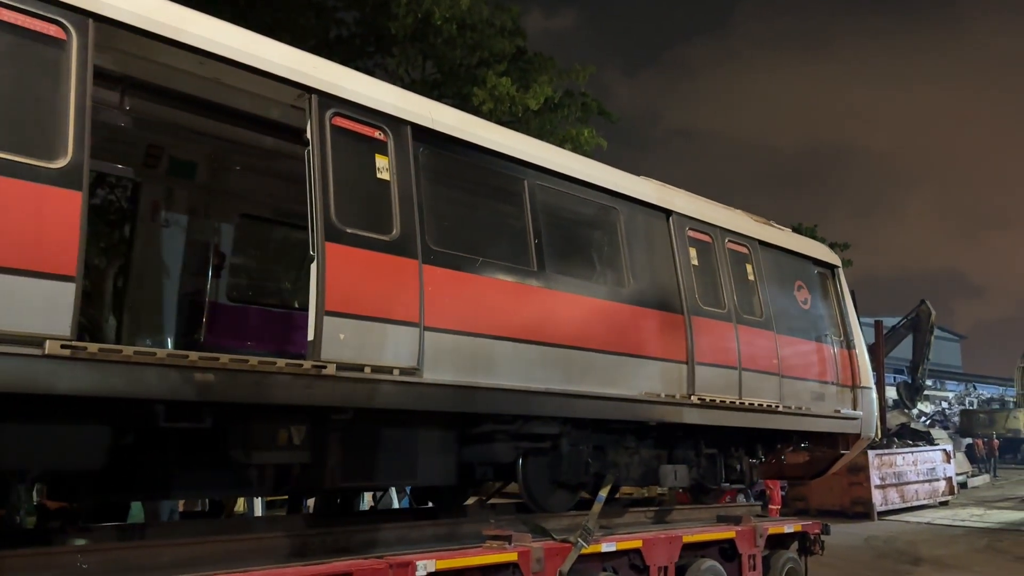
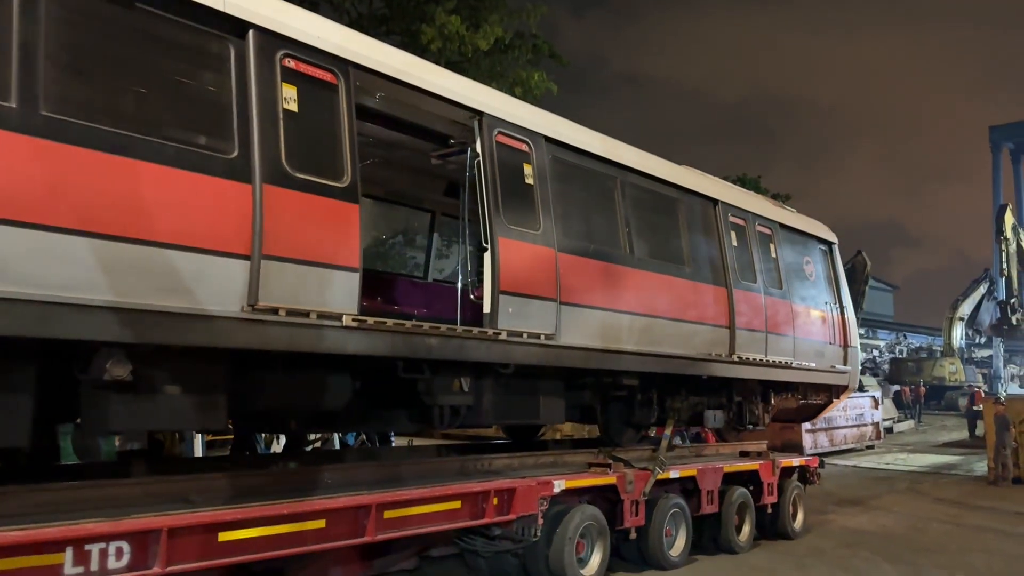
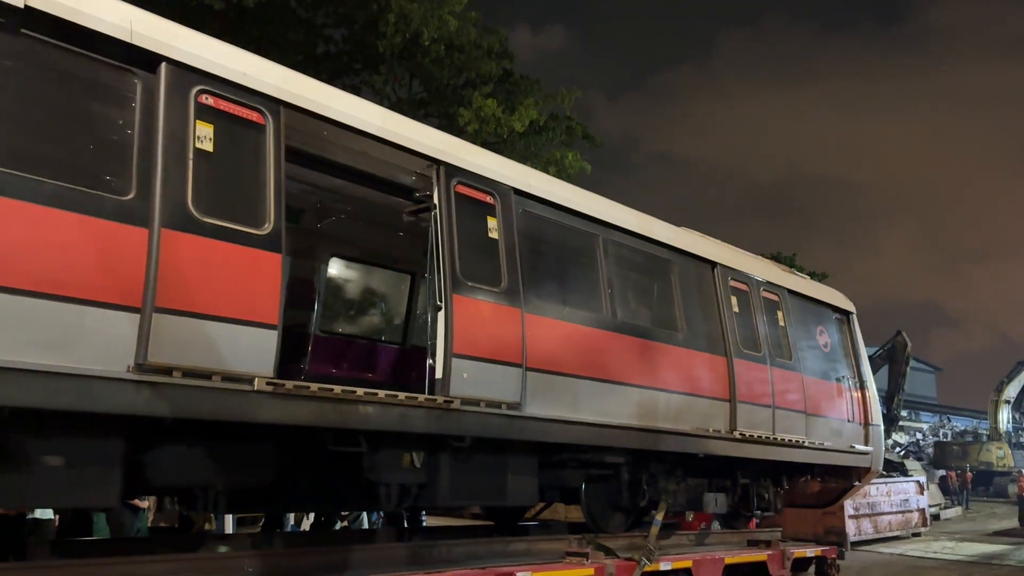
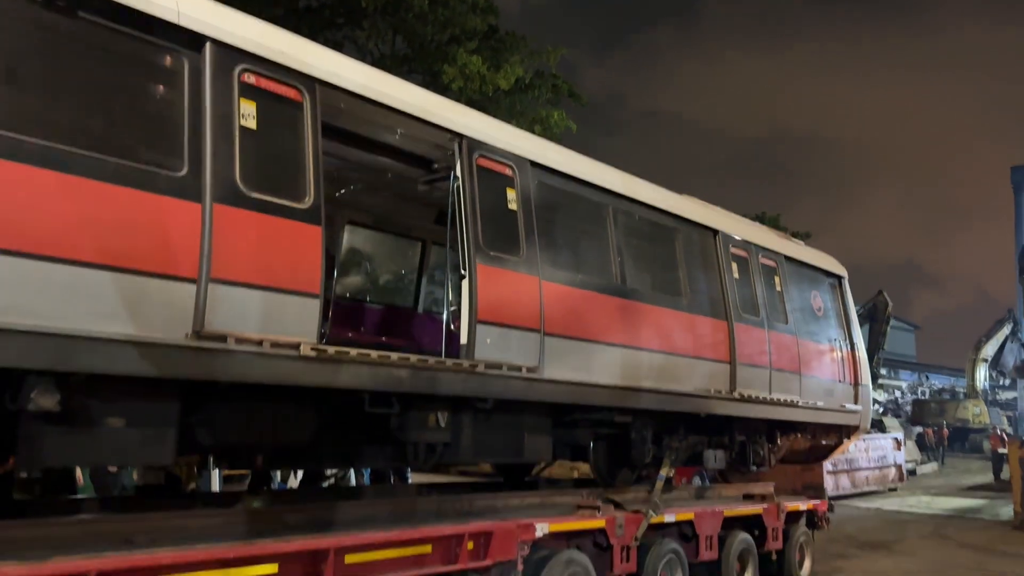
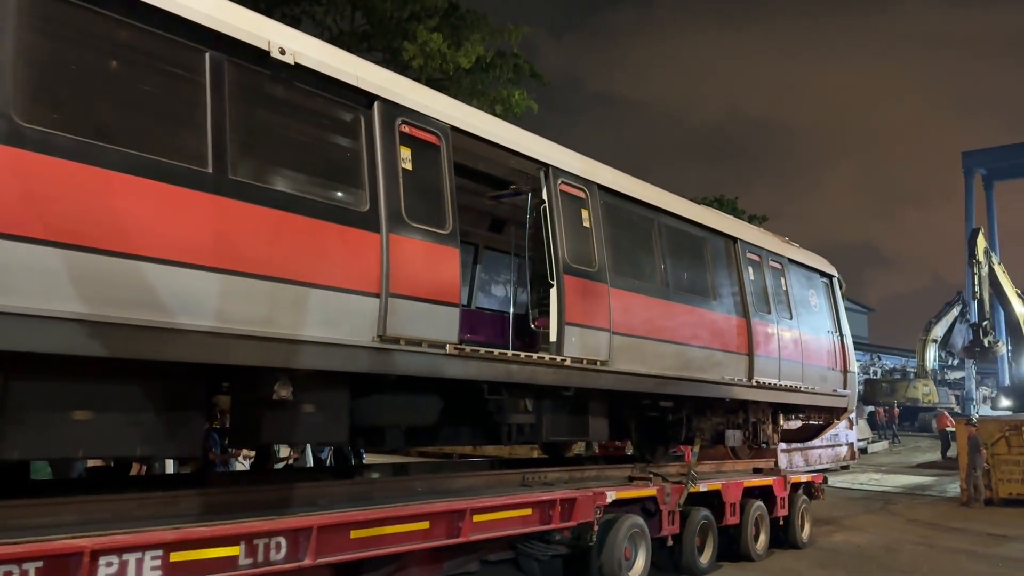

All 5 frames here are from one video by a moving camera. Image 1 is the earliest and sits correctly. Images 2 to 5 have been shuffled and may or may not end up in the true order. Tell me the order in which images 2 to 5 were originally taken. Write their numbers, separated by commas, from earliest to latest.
3, 4, 2, 5
